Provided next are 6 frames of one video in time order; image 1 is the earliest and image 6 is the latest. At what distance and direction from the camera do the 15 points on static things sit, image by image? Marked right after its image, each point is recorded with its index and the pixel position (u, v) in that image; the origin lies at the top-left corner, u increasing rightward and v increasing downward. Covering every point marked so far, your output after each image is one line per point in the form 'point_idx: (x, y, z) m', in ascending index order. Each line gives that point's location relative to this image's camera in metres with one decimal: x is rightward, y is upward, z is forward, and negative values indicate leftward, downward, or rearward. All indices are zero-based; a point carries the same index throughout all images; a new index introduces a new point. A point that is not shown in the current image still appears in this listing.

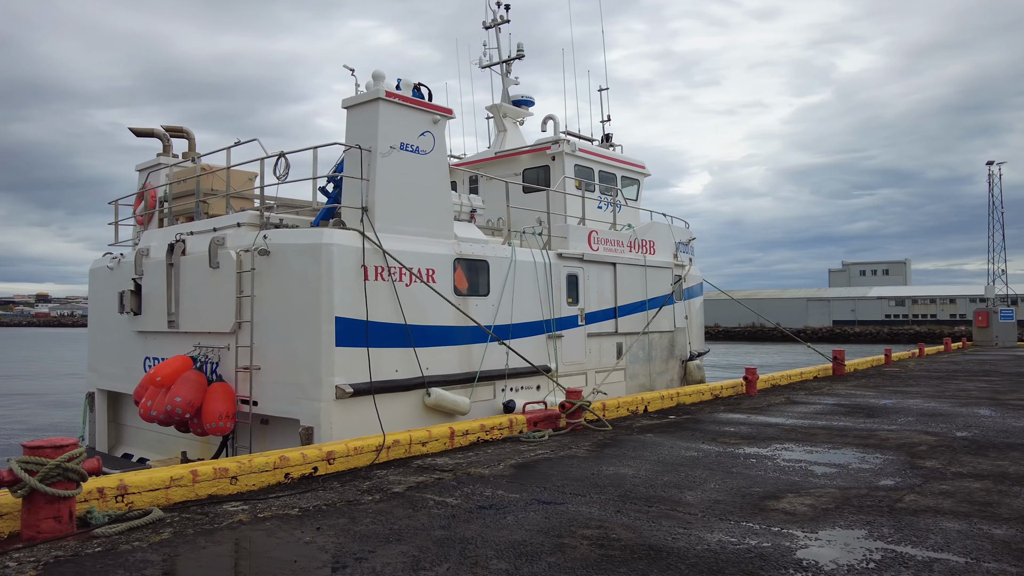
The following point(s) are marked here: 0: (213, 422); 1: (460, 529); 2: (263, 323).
0: (-2.6, -1.1, +6.3) m
1: (-0.2, -1.2, +3.6) m
2: (-2.1, -0.3, +6.3) m
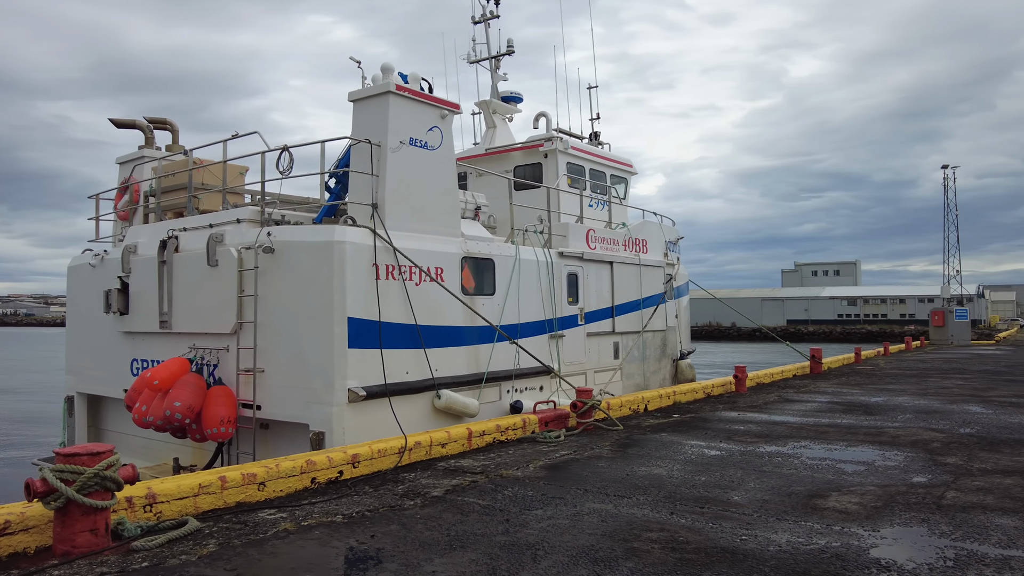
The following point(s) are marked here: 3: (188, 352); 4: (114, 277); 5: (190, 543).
0: (-2.4, -1.1, +6.1) m
1: (+0.1, -1.1, +3.5) m
2: (-2.0, -0.3, +6.1) m
3: (-3.0, -0.6, +6.8) m
4: (-4.2, +0.1, +7.8) m
5: (-1.4, -1.1, +3.3) m
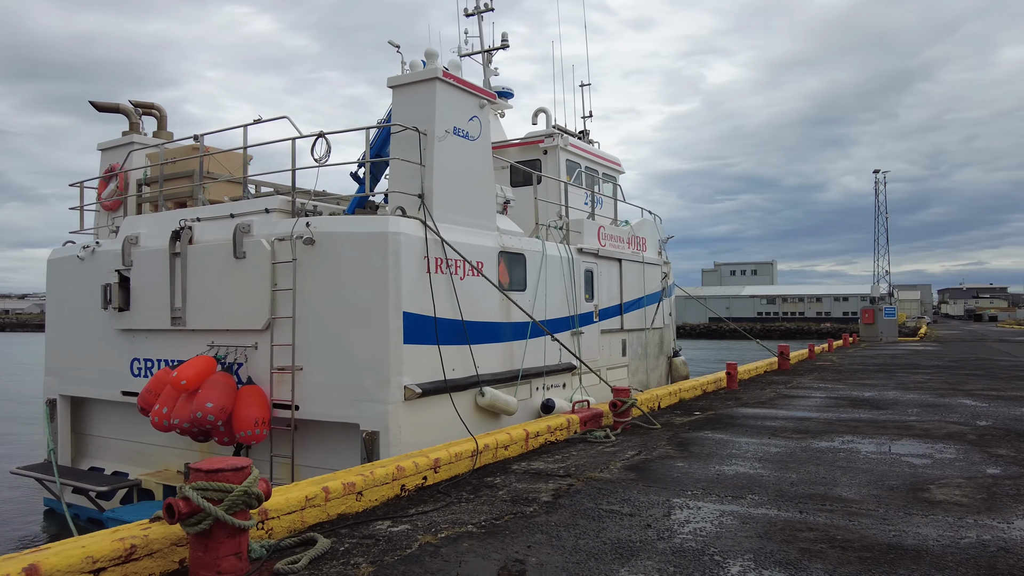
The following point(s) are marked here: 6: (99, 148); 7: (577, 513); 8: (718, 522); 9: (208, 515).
0: (-2.0, -1.1, +5.7) m
1: (+0.8, -1.1, +3.3) m
2: (-1.6, -0.2, +5.8) m
3: (-2.6, -0.5, +6.4) m
4: (-3.9, +0.2, +7.2) m
5: (-0.7, -1.1, +3.0) m
6: (-4.7, +1.6, +8.5) m
7: (+0.3, -1.1, +3.8) m
8: (+1.0, -1.1, +3.6) m
9: (-1.1, -0.8, +2.7) m
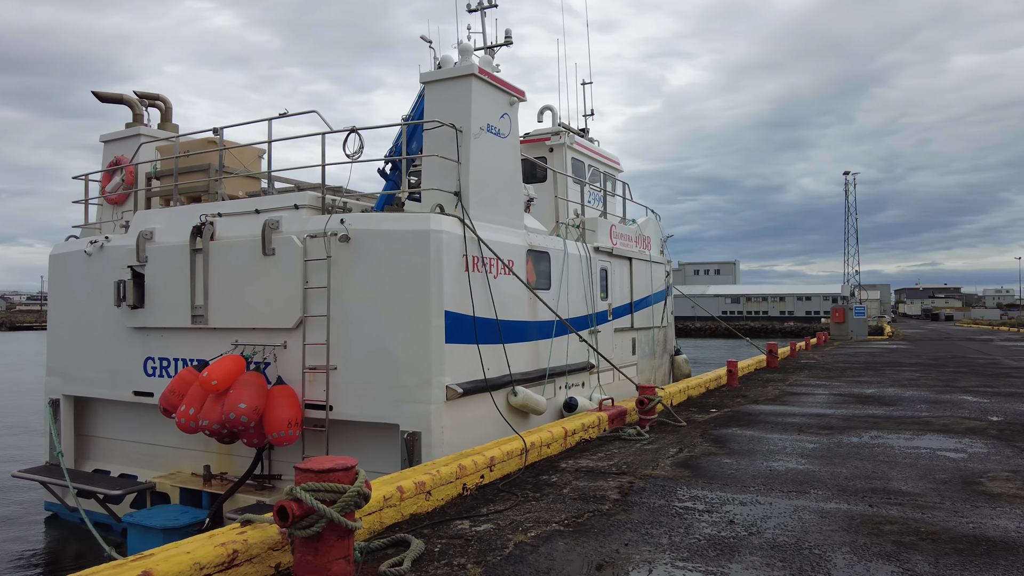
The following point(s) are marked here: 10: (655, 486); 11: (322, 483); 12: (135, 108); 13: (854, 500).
0: (-1.7, -1.1, +5.6) m
1: (+1.2, -1.1, +3.4) m
2: (-1.3, -0.2, +5.7) m
3: (-2.3, -0.5, +6.2) m
4: (-3.7, +0.2, +7.0) m
5: (-0.3, -1.1, +2.9) m
6: (-4.5, +1.6, +8.3) m
7: (+0.7, -1.1, +3.8) m
8: (+1.4, -1.1, +3.7) m
9: (-0.7, -0.8, +2.6) m
10: (+0.8, -1.1, +4.3) m
11: (-0.7, -0.7, +2.7) m
12: (-4.2, +2.0, +8.4) m
13: (+1.8, -1.1, +4.0) m
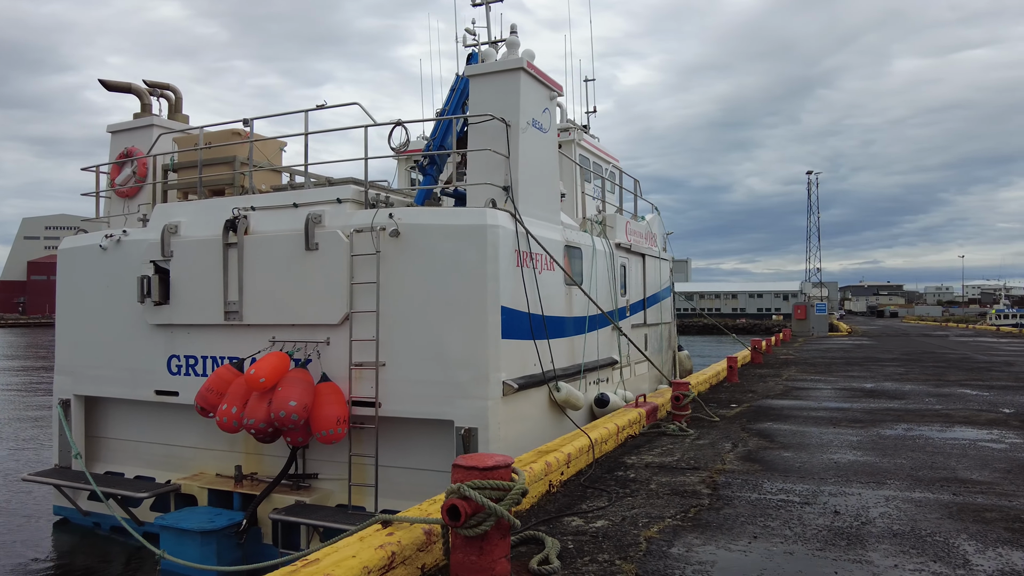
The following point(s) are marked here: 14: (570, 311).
0: (-1.3, -1.0, +5.4) m
1: (+1.7, -1.1, +3.4) m
2: (-0.9, -0.2, +5.6) m
3: (-2.0, -0.5, +6.1) m
4: (-3.4, +0.2, +6.8) m
5: (+0.3, -1.1, +2.9) m
6: (-4.3, +1.7, +8.0) m
7: (+1.2, -1.1, +3.8) m
8: (+1.9, -1.1, +3.7) m
9: (-0.1, -0.8, +2.6) m
10: (+1.3, -1.1, +4.3) m
11: (-0.1, -0.7, +2.6) m
12: (-4.0, +2.1, +8.1) m
13: (+2.3, -1.1, +4.1) m
14: (+0.5, -0.2, +6.7) m
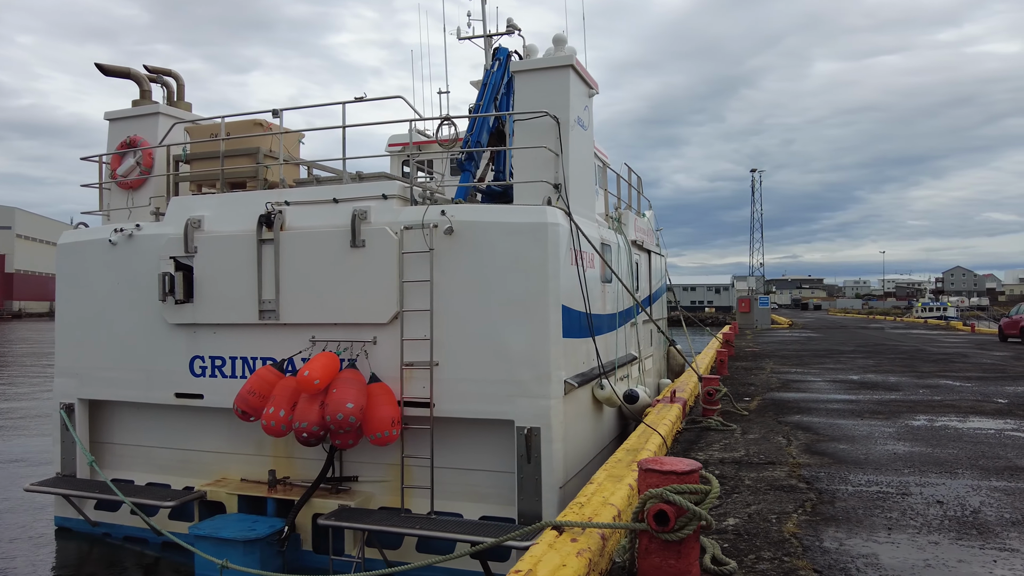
0: (-0.9, -1.0, +5.3) m
1: (+2.3, -1.1, +3.6) m
2: (-0.5, -0.2, +5.5) m
3: (-1.6, -0.5, +5.9) m
4: (-3.0, +0.3, +6.5) m
5: (+0.9, -1.1, +3.0) m
6: (-4.1, +1.7, +7.5) m
7: (+1.8, -1.1, +3.9) m
8: (+2.5, -1.1, +3.9) m
9: (+0.6, -0.8, +2.6) m
10: (+1.8, -1.1, +4.4) m
11: (+0.6, -0.7, +2.6) m
12: (-3.8, +2.1, +7.7) m
13: (+2.9, -1.1, +4.3) m
14: (+0.8, -0.2, +6.7) m
